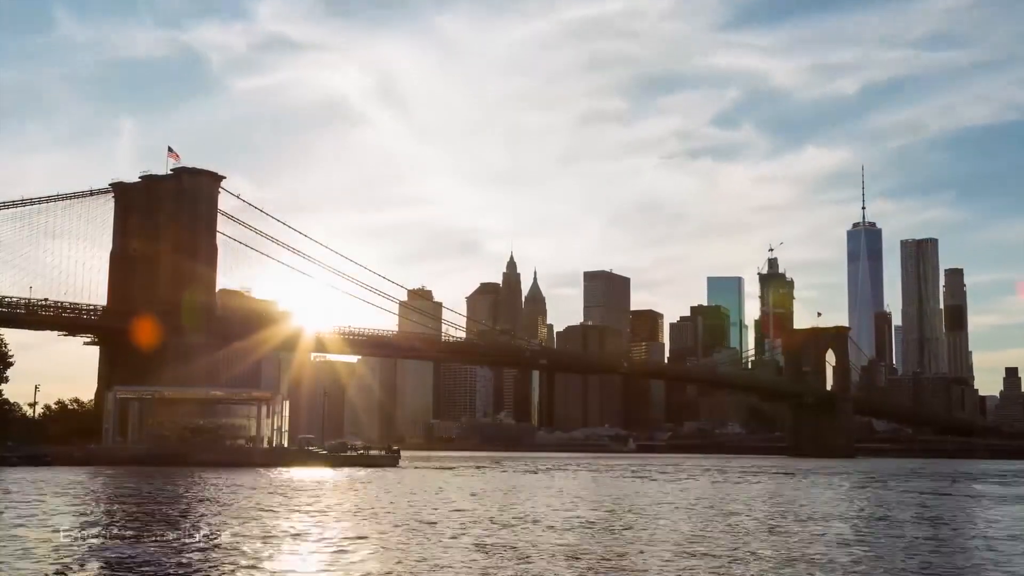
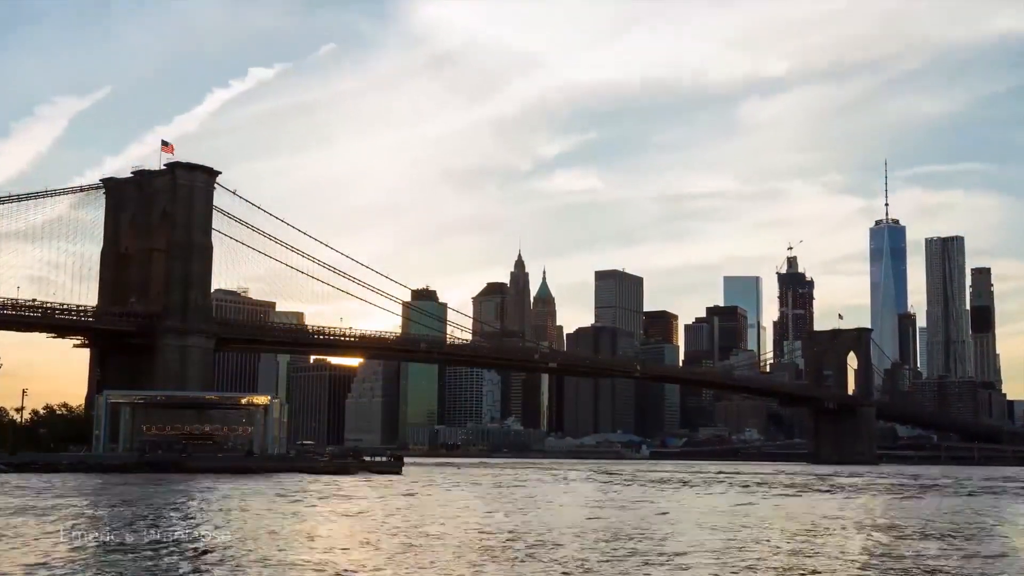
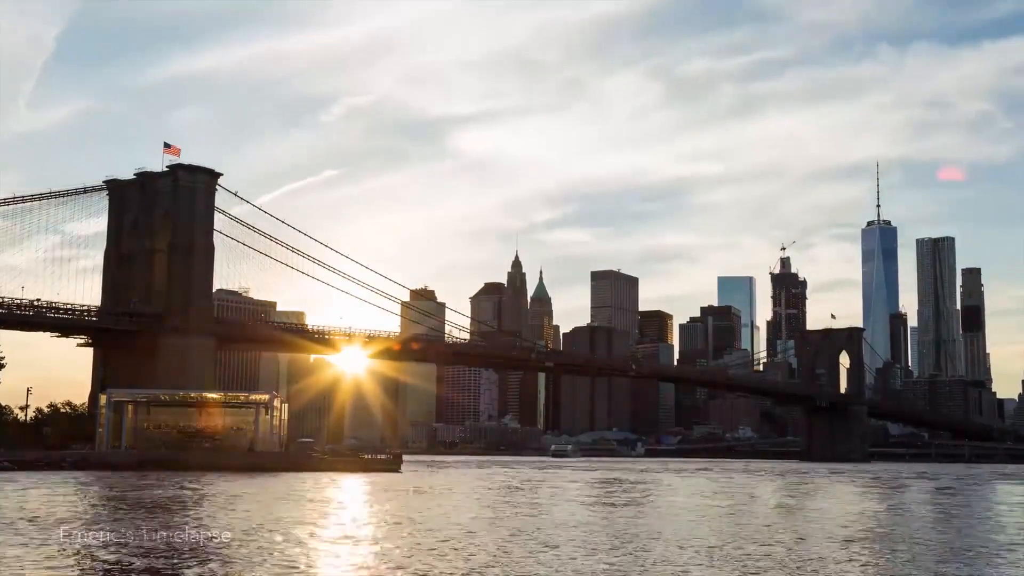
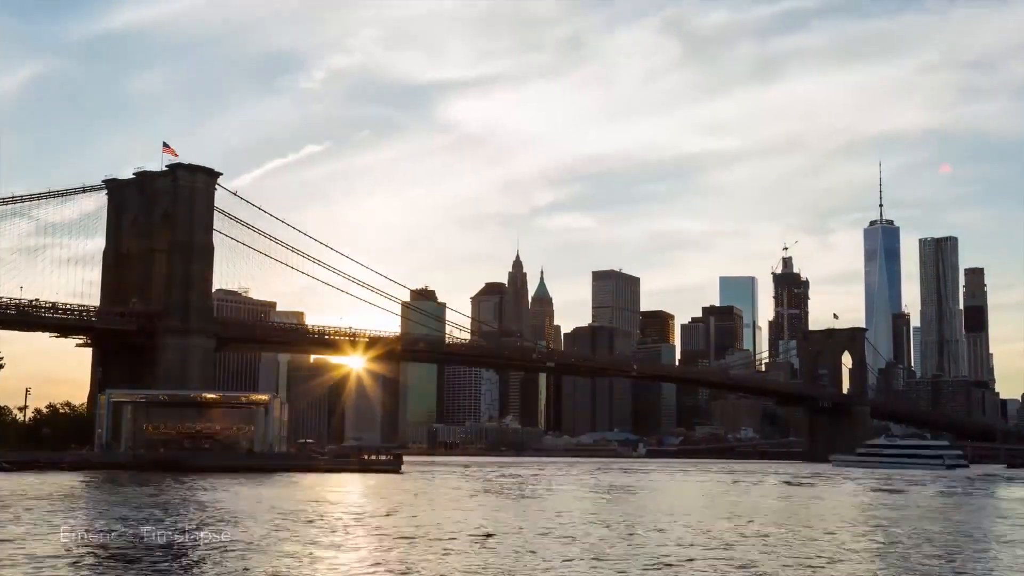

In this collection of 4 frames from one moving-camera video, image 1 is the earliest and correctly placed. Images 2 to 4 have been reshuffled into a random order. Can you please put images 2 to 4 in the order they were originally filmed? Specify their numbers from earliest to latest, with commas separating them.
3, 4, 2
